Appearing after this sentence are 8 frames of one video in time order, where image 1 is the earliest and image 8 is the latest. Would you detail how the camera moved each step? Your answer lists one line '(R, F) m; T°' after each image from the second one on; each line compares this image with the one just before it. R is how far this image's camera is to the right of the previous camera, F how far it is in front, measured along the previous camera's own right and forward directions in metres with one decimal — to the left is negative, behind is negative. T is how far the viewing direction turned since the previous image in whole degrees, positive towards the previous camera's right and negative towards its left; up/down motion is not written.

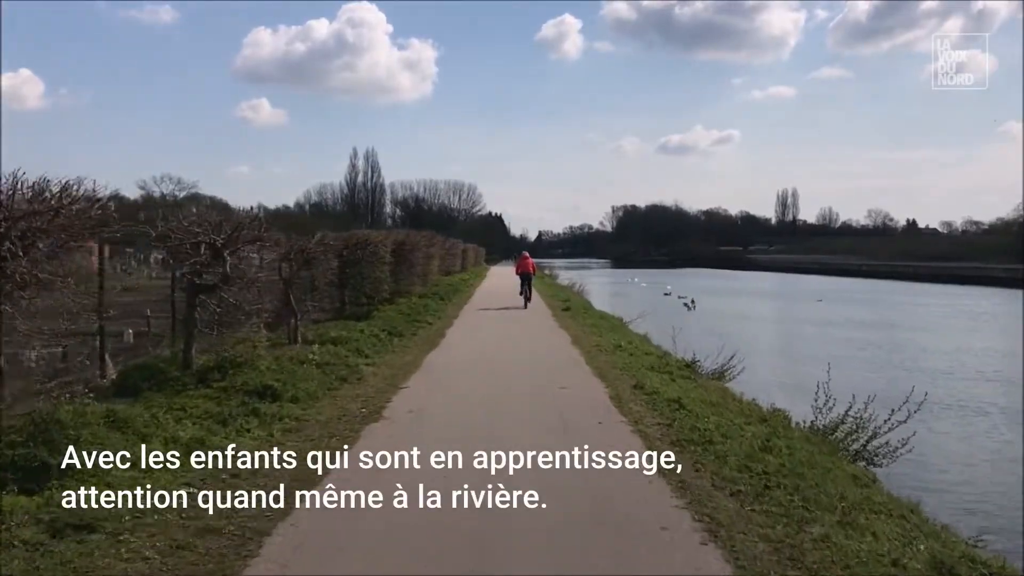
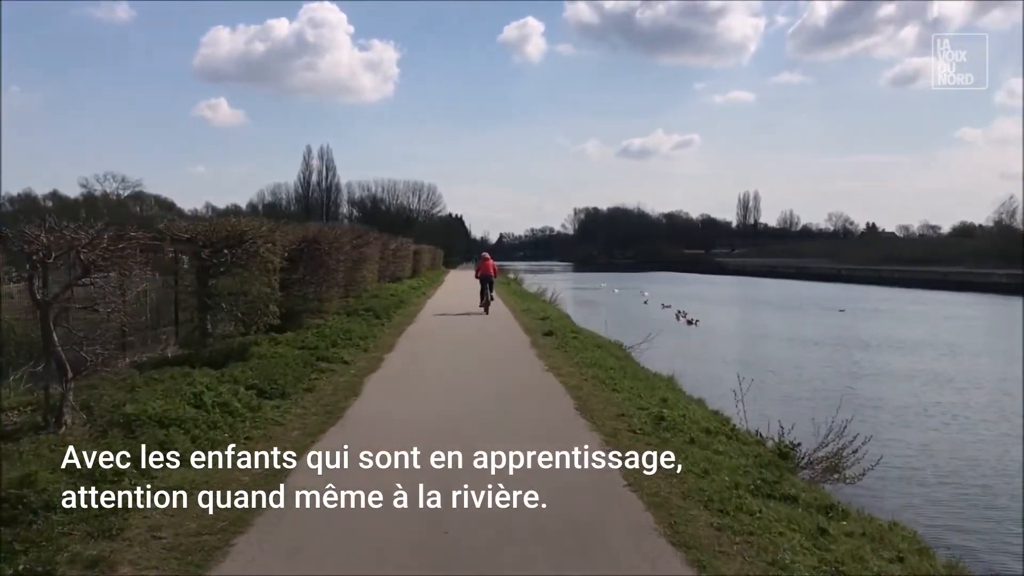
(0.0, +2.3) m; +3°
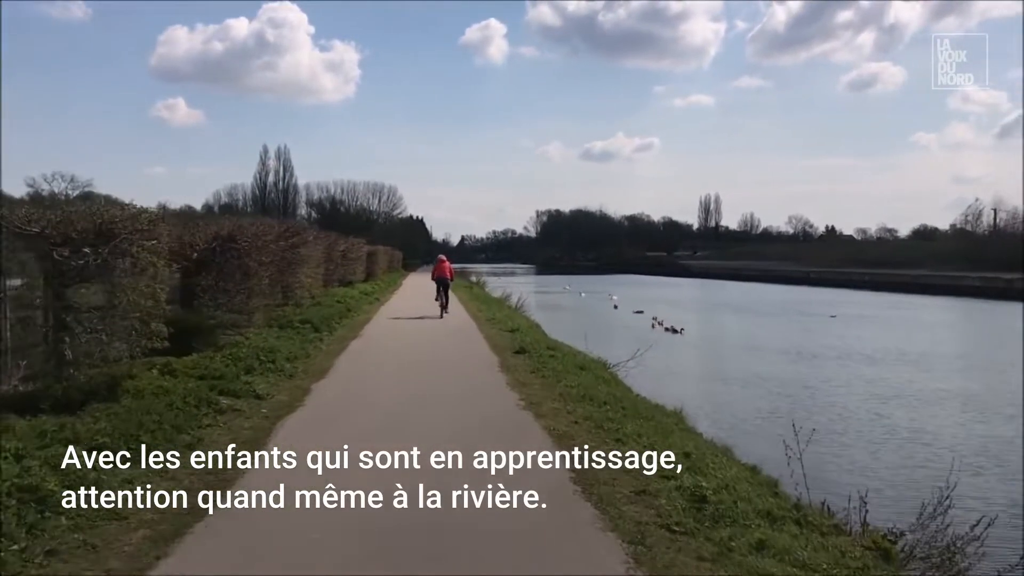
(0.0, +1.0) m; +2°
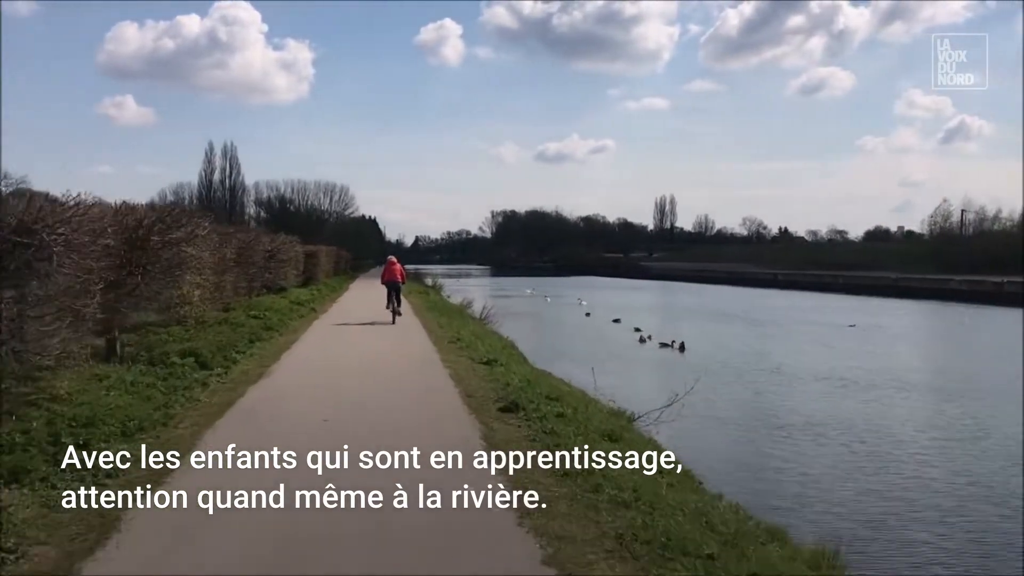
(-0.1, +1.7) m; +3°
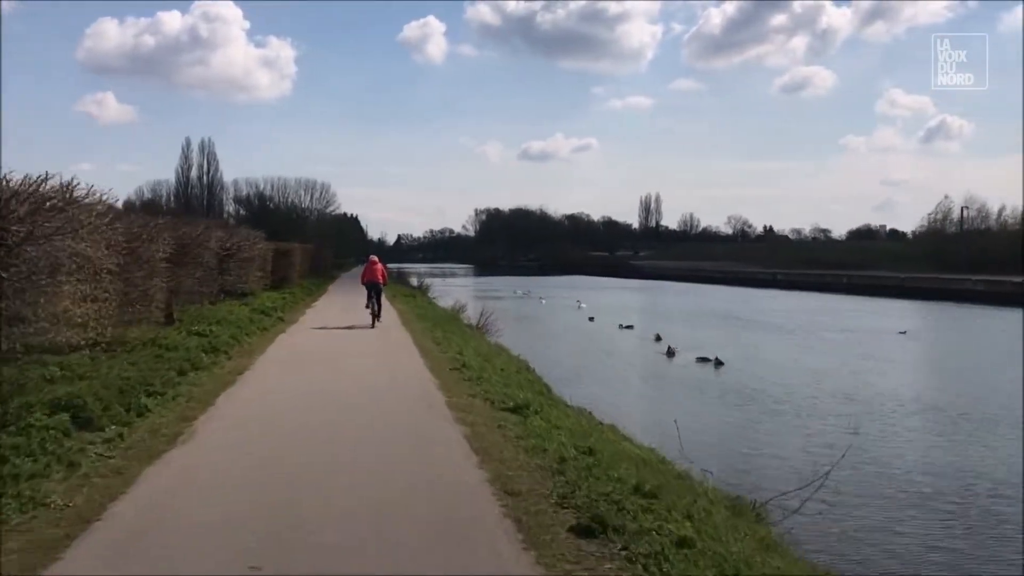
(-0.2, +1.4) m; +1°
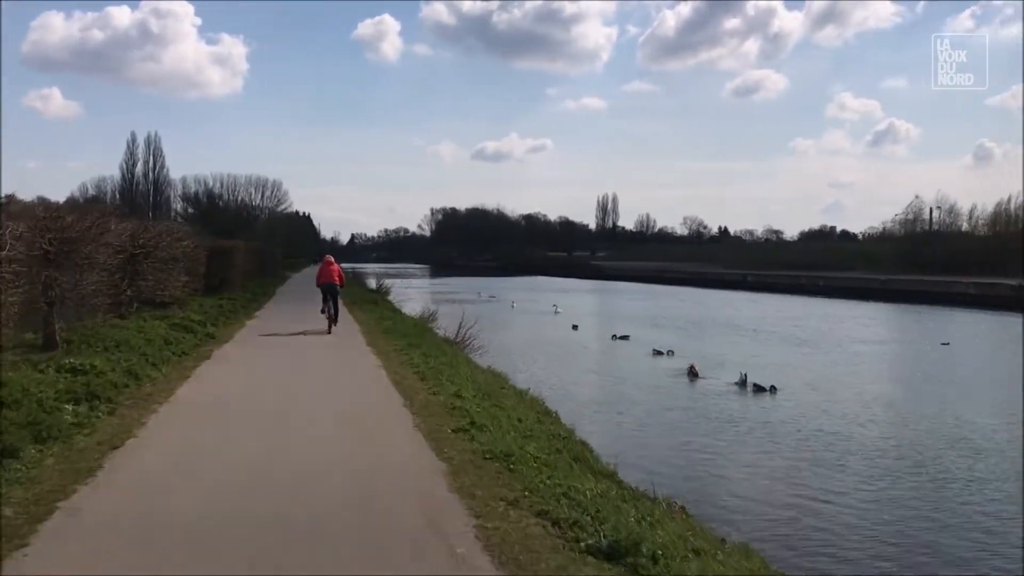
(-0.3, +1.5) m; +3°
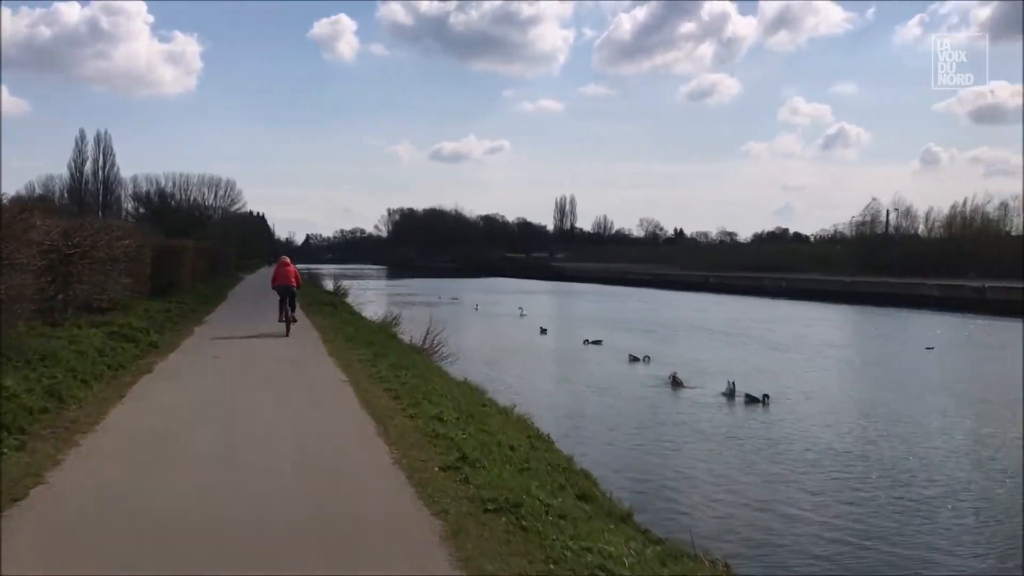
(-0.1, +0.4) m; +3°
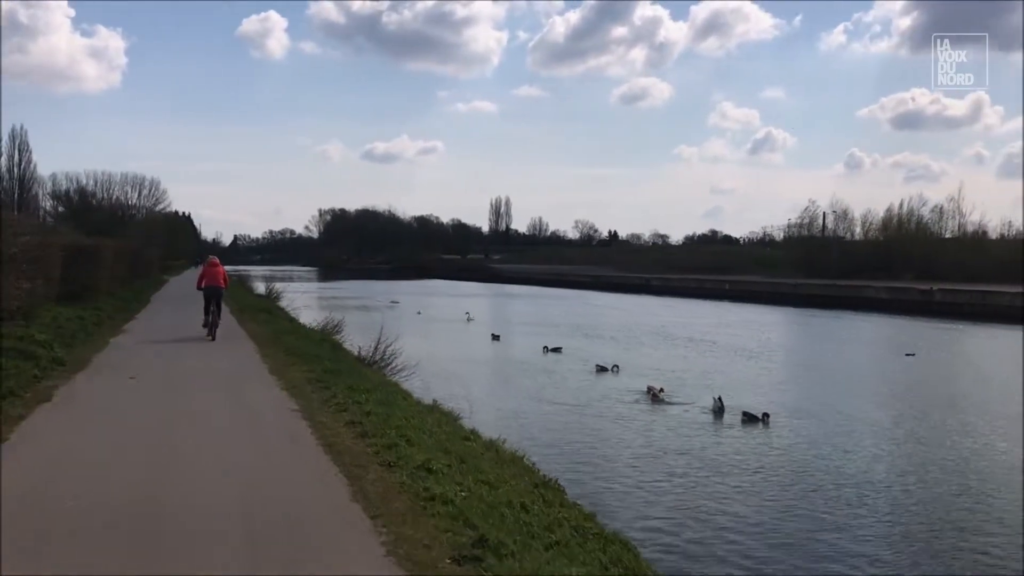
(-0.2, +0.7) m; +4°
